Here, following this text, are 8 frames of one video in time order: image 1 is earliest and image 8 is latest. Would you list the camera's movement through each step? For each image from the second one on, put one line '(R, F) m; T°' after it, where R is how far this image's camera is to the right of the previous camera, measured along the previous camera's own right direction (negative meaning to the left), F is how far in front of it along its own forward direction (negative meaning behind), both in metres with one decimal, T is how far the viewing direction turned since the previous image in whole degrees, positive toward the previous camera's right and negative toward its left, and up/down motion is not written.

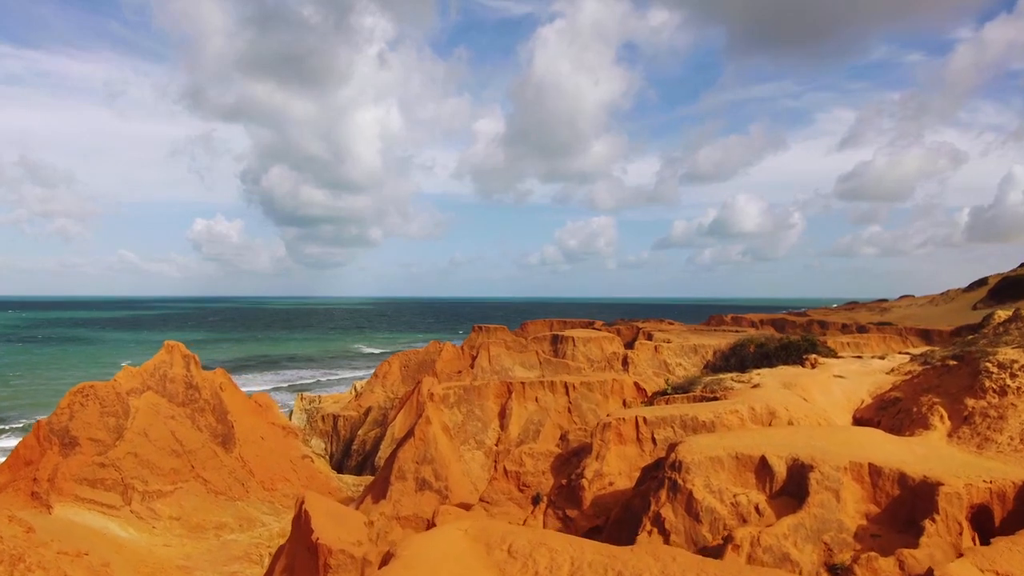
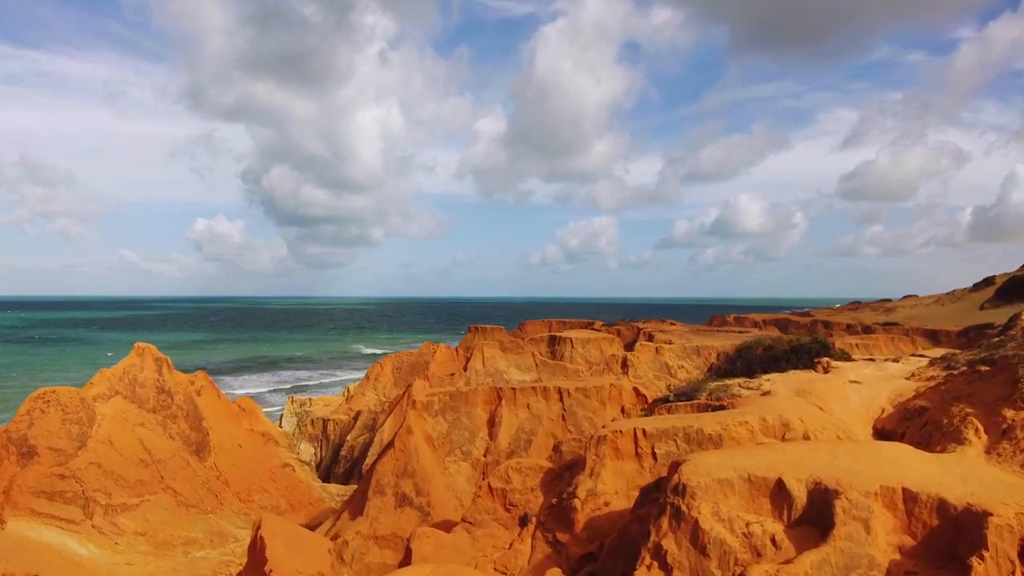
(+0.3, +1.0) m; 0°
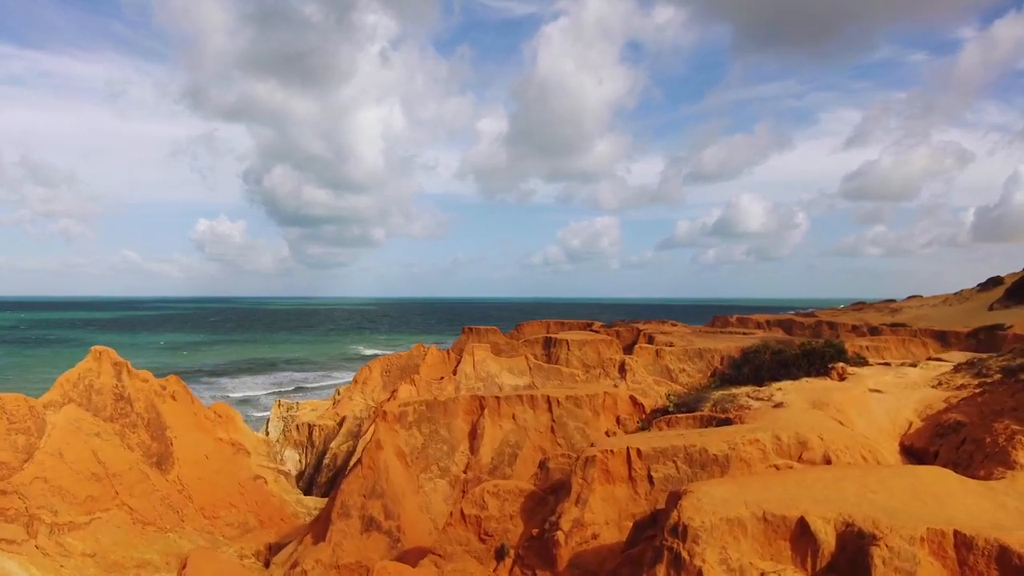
(+0.4, +1.3) m; 0°
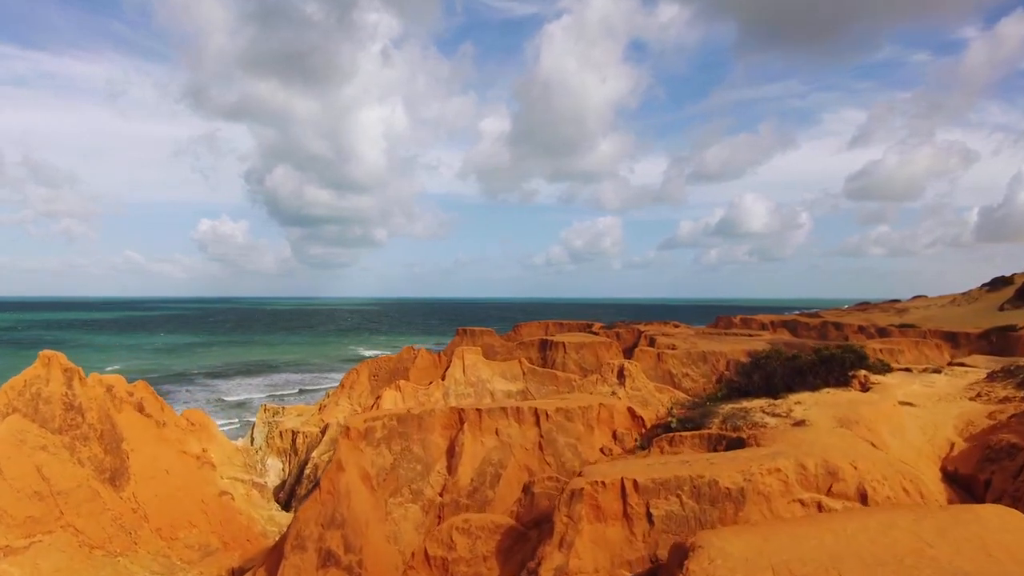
(+0.3, +1.4) m; 0°
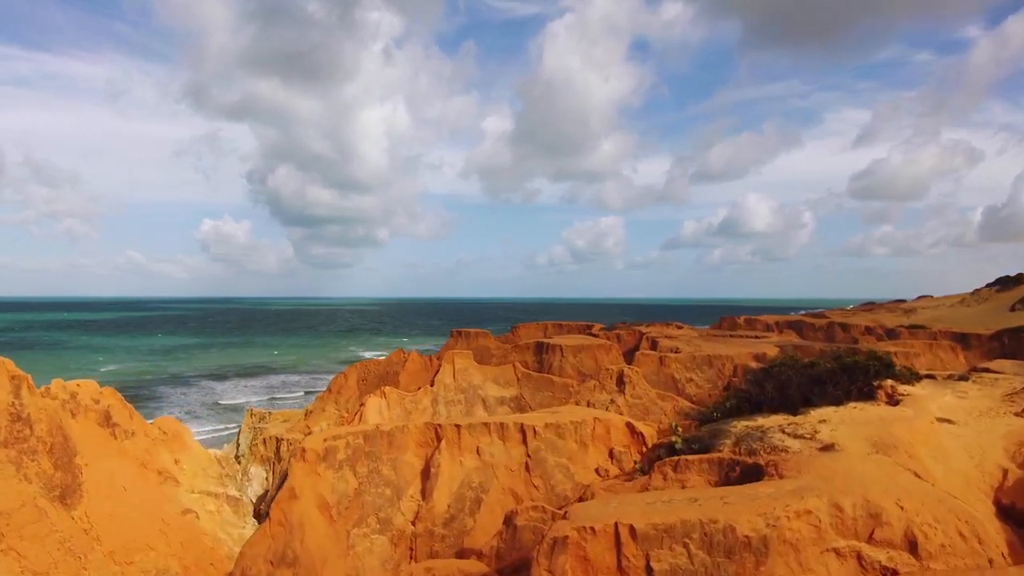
(+0.3, +1.3) m; 0°
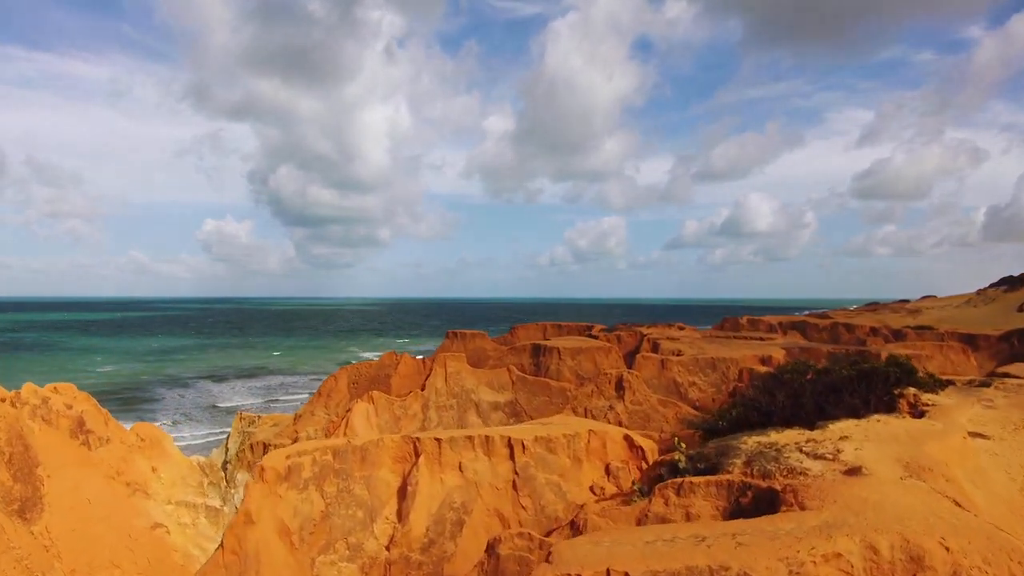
(+0.2, +0.9) m; 0°
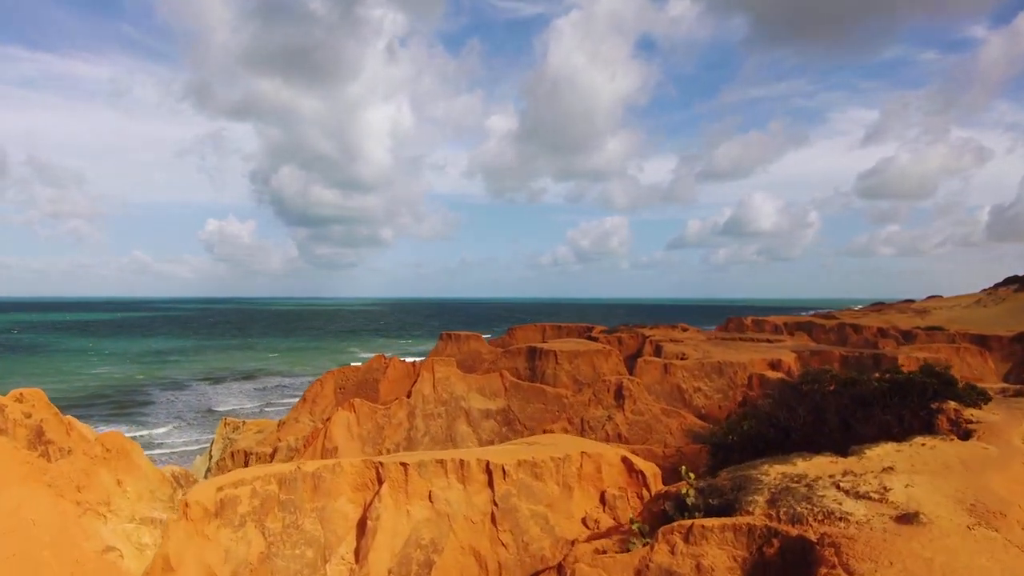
(+0.3, +1.3) m; 0°
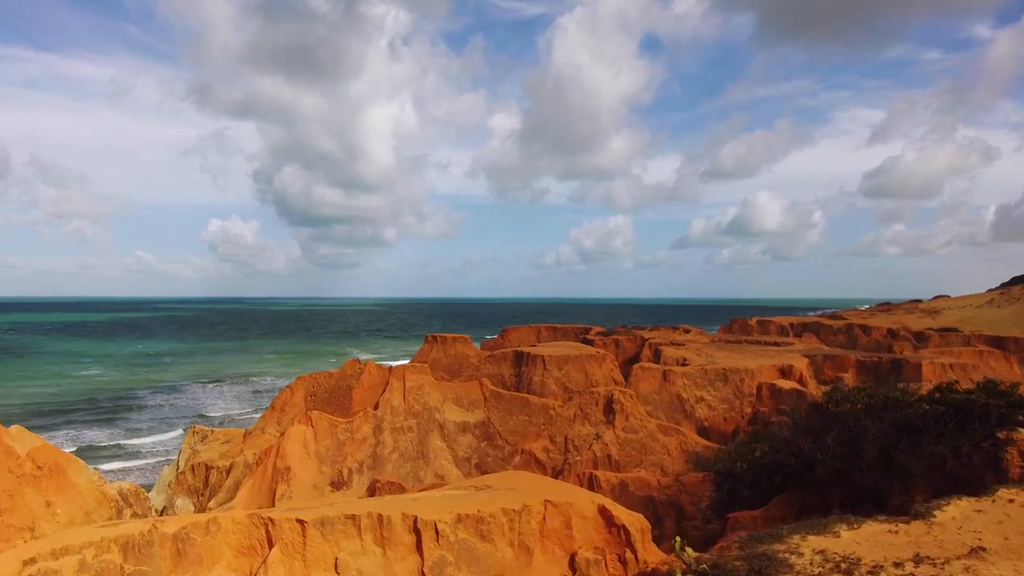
(+0.6, +1.9) m; 0°
